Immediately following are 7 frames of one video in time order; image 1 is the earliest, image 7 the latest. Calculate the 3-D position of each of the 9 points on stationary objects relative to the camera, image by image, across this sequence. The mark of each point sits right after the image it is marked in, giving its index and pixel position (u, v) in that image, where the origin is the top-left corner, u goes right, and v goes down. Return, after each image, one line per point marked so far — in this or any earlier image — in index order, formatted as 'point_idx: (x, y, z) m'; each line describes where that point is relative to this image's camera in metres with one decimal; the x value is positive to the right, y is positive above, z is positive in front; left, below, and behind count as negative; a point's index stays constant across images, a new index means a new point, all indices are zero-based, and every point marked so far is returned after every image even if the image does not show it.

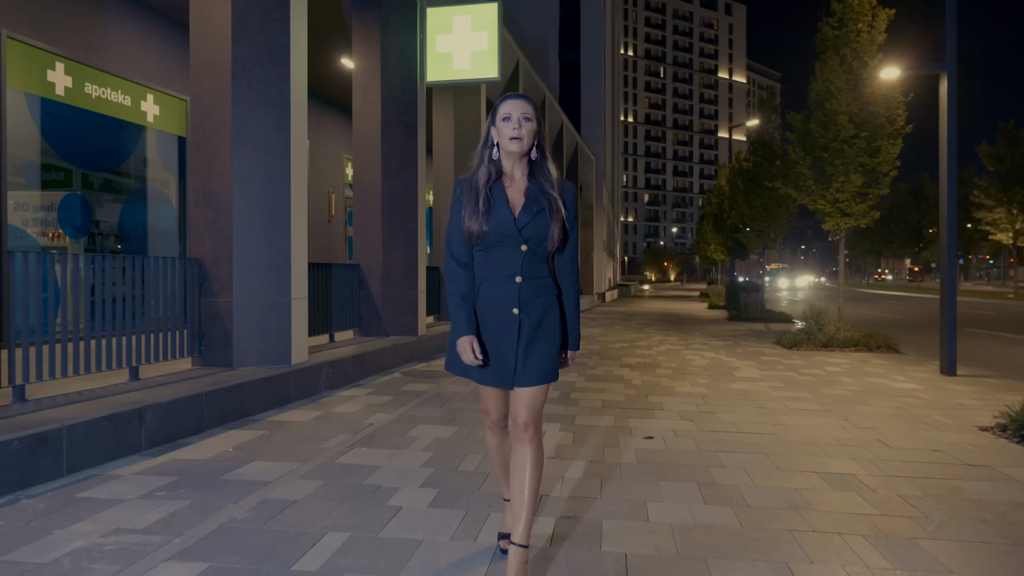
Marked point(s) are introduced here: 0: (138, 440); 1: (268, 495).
0: (-1.4, -0.6, +4.6) m
1: (-0.8, -0.7, +3.9) m
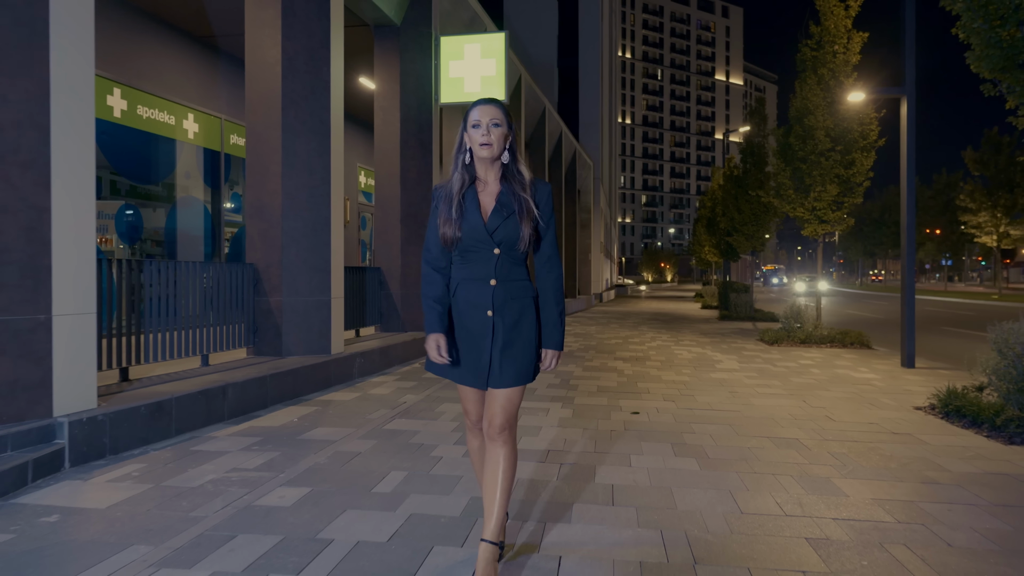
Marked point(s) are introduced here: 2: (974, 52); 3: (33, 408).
0: (-1.4, -0.6, +5.7) m
1: (-0.7, -0.7, +5.0) m
2: (+2.6, +1.3, +6.8) m
3: (-1.7, -0.4, +4.3) m
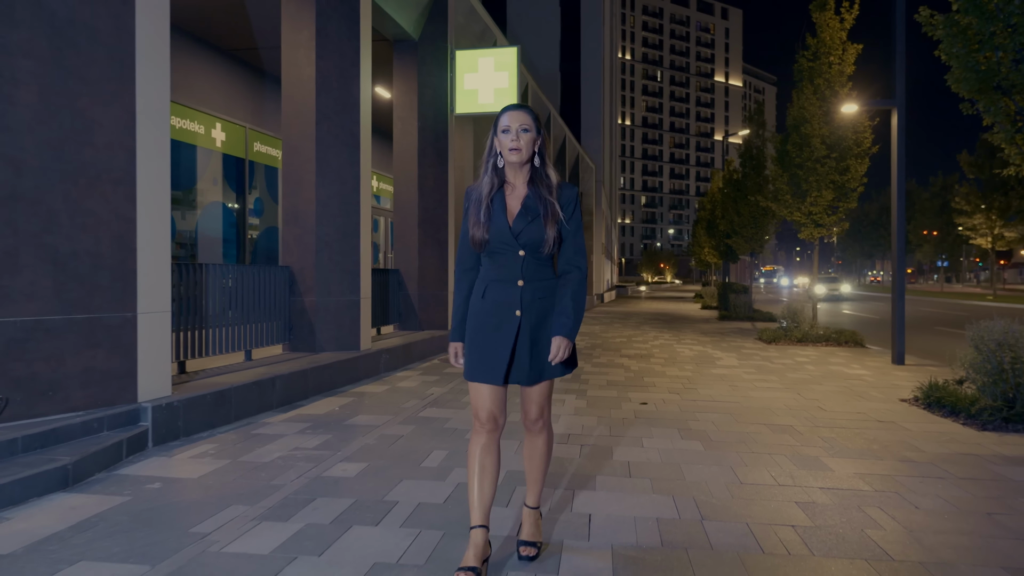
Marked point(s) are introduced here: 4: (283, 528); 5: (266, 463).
0: (-1.3, -0.6, +6.4) m
1: (-0.6, -0.7, +5.6) m
2: (+2.7, +1.3, +7.5) m
3: (-1.6, -0.4, +4.9) m
4: (-0.7, -0.7, +3.5) m
5: (-1.0, -0.7, +4.6) m
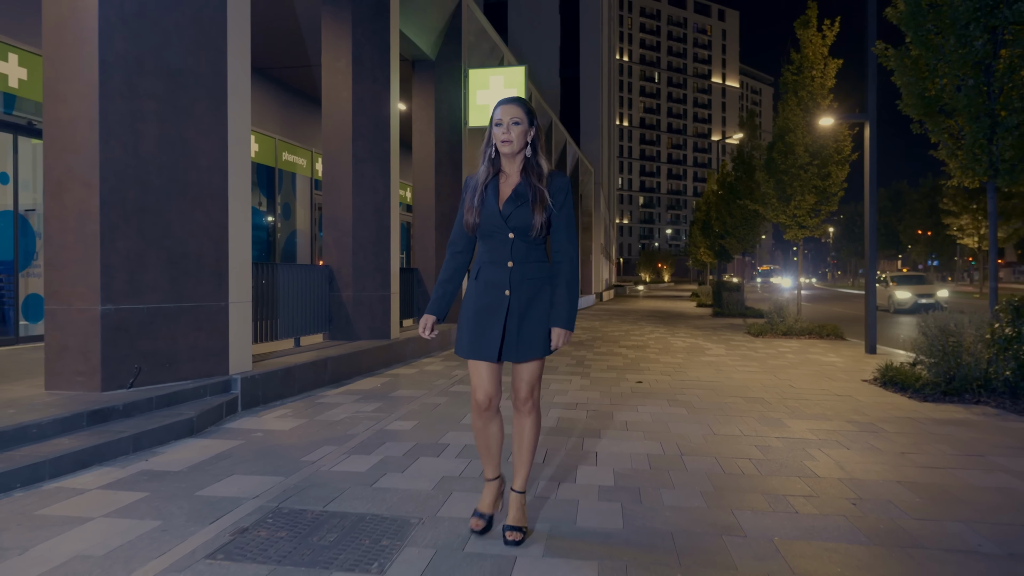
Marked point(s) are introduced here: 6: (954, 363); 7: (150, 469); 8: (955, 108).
0: (-1.2, -0.6, +7.5) m
1: (-0.5, -0.6, +6.8) m
2: (+2.8, +1.4, +8.6) m
3: (-1.5, -0.4, +6.1) m
4: (-0.6, -0.7, +4.6) m
5: (-0.9, -0.6, +5.8) m
6: (+2.8, -0.5, +7.7) m
7: (-1.3, -0.6, +4.2) m
8: (+3.0, +1.2, +8.1) m
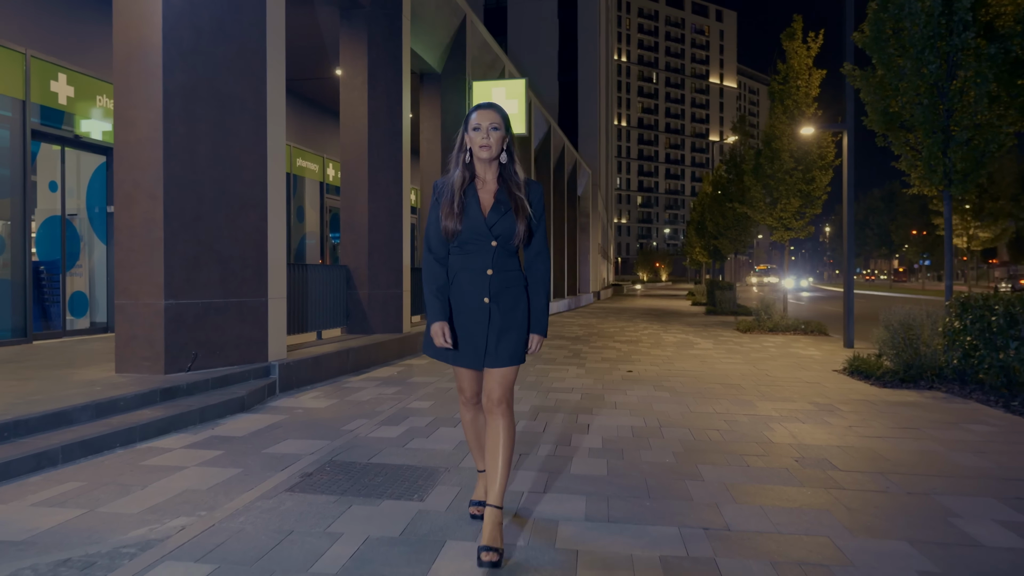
0: (-1.2, -0.5, +8.4) m
1: (-0.5, -0.6, +7.7) m
2: (+2.8, +1.4, +9.5) m
3: (-1.5, -0.4, +6.9) m
4: (-0.5, -0.6, +5.5) m
5: (-0.8, -0.6, +6.7) m
6: (+2.9, -0.5, +8.6) m
7: (-1.2, -0.6, +5.1) m
8: (+3.0, +1.2, +9.0) m
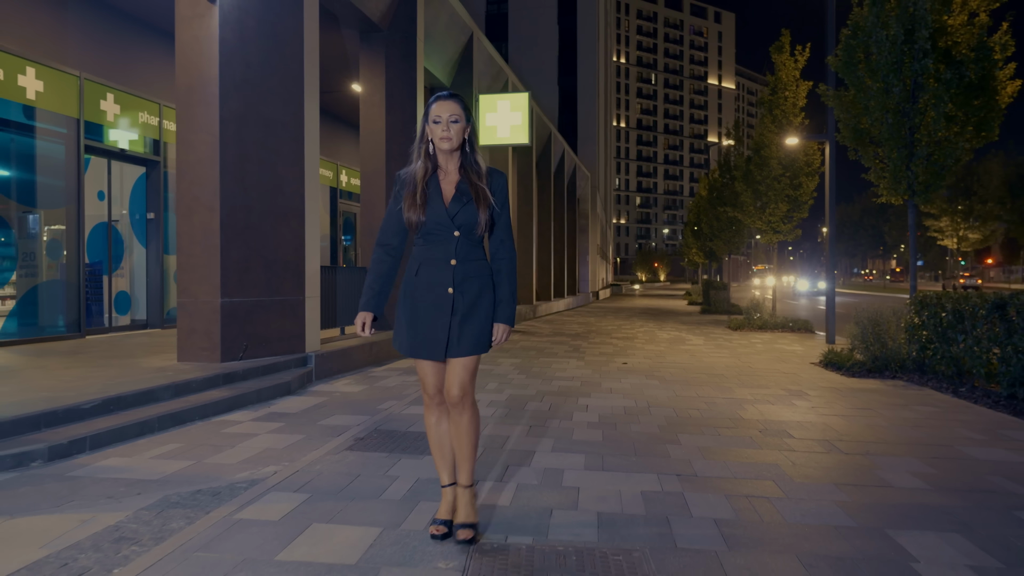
0: (-1.1, -0.5, +9.4) m
1: (-0.4, -0.6, +8.6) m
2: (+2.9, +1.4, +10.5) m
3: (-1.4, -0.4, +7.9) m
4: (-0.5, -0.6, +6.5) m
5: (-0.8, -0.6, +7.7) m
6: (+2.9, -0.5, +9.5) m
7: (-1.2, -0.6, +6.1) m
8: (+3.0, +1.2, +10.0) m
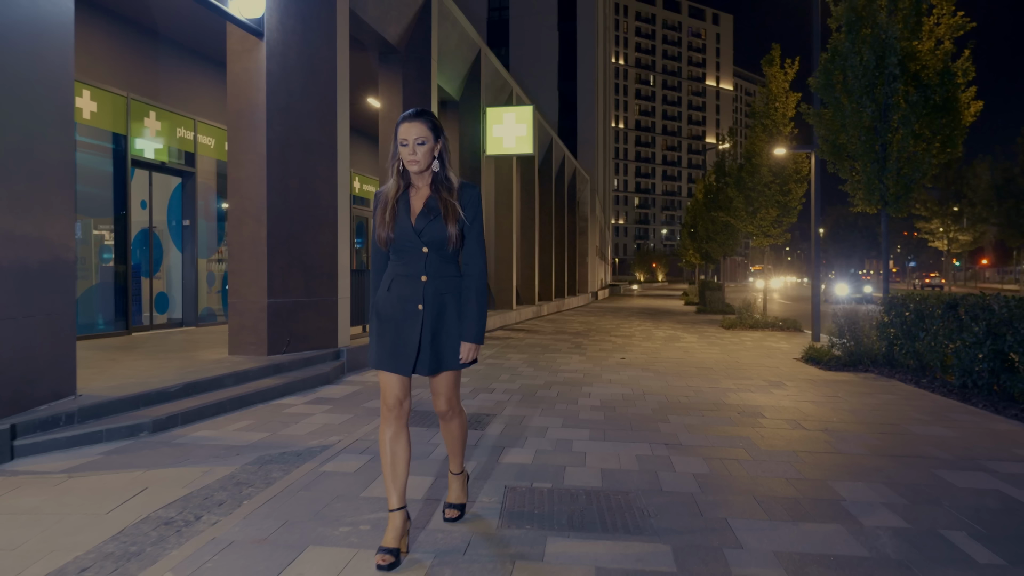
0: (-1.0, -0.6, +10.3) m
1: (-0.4, -0.6, +9.6) m
2: (+3.0, +1.4, +11.5) m
3: (-1.3, -0.4, +8.9) m
4: (-0.4, -0.7, +7.4) m
5: (-0.7, -0.6, +8.6) m
6: (+3.0, -0.5, +10.5) m
7: (-1.1, -0.6, +7.0) m
8: (+3.1, +1.2, +10.9) m
